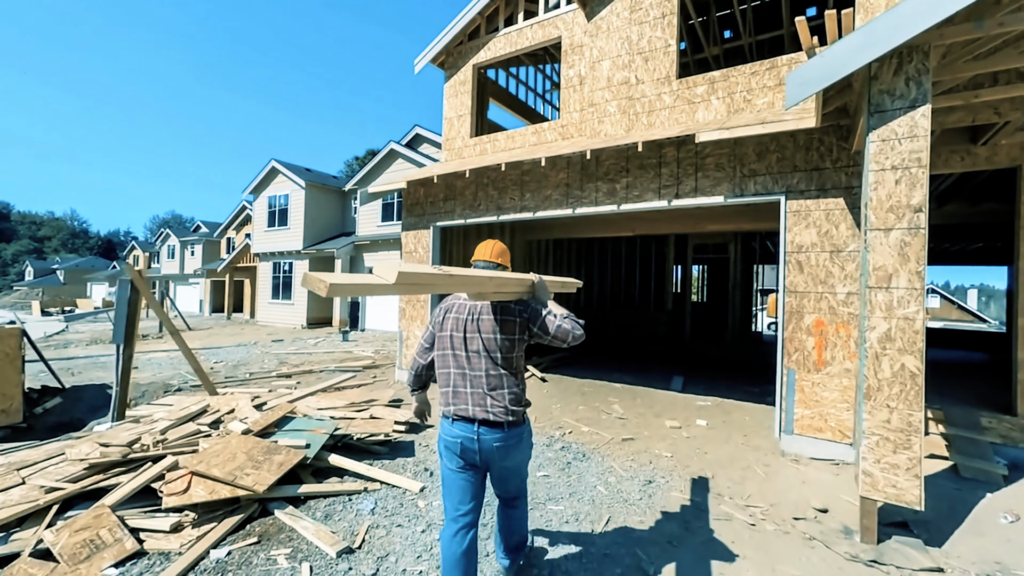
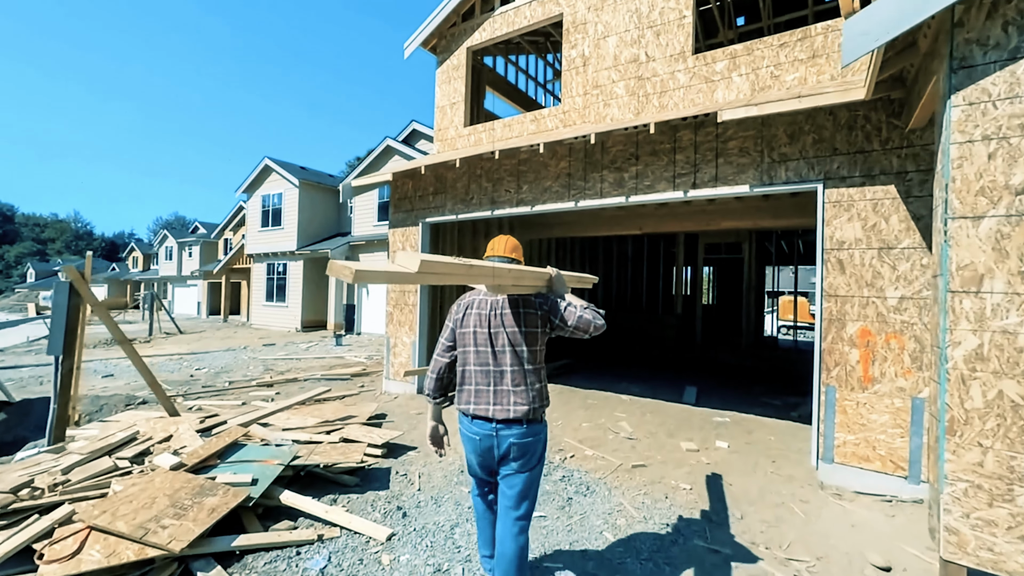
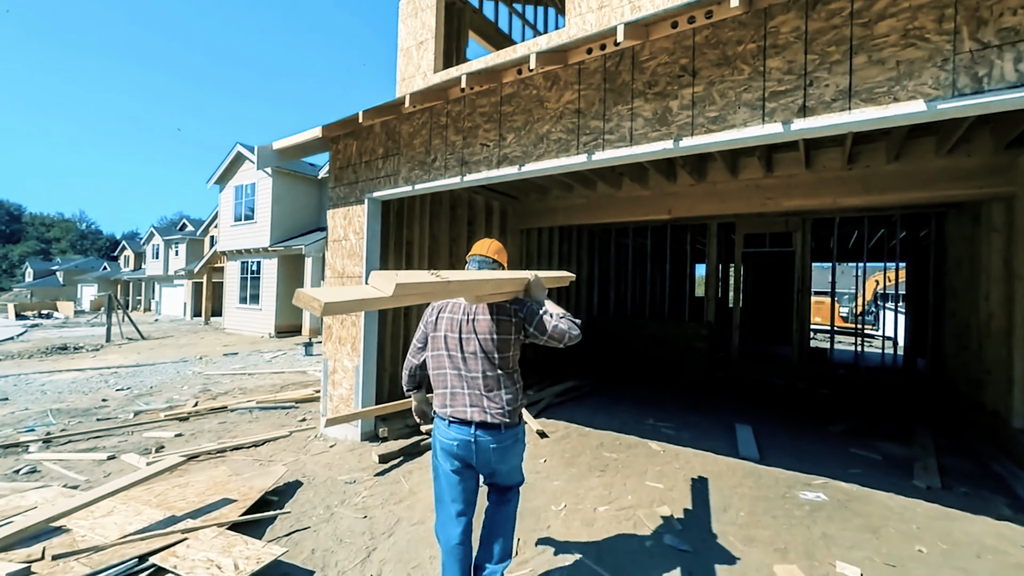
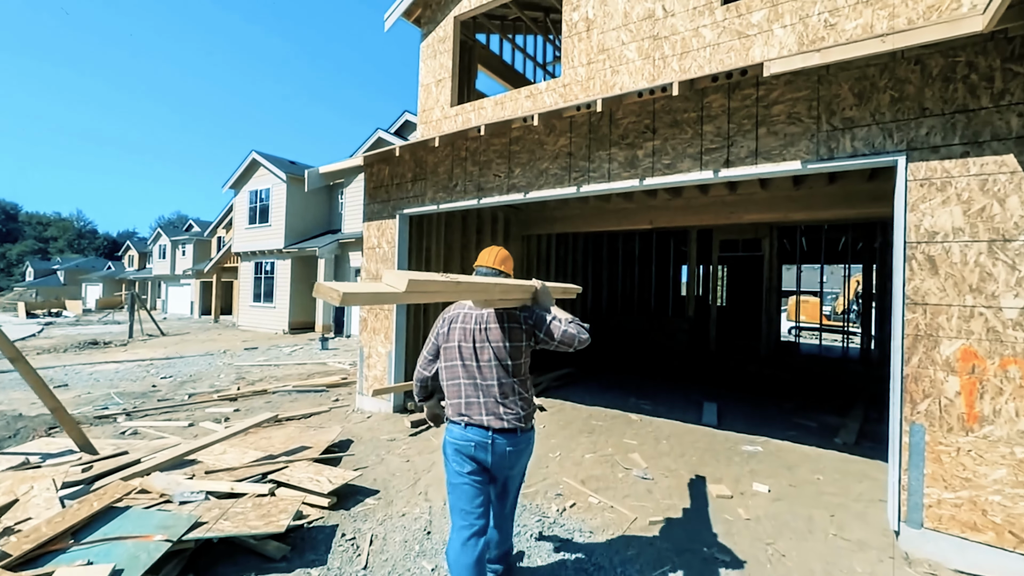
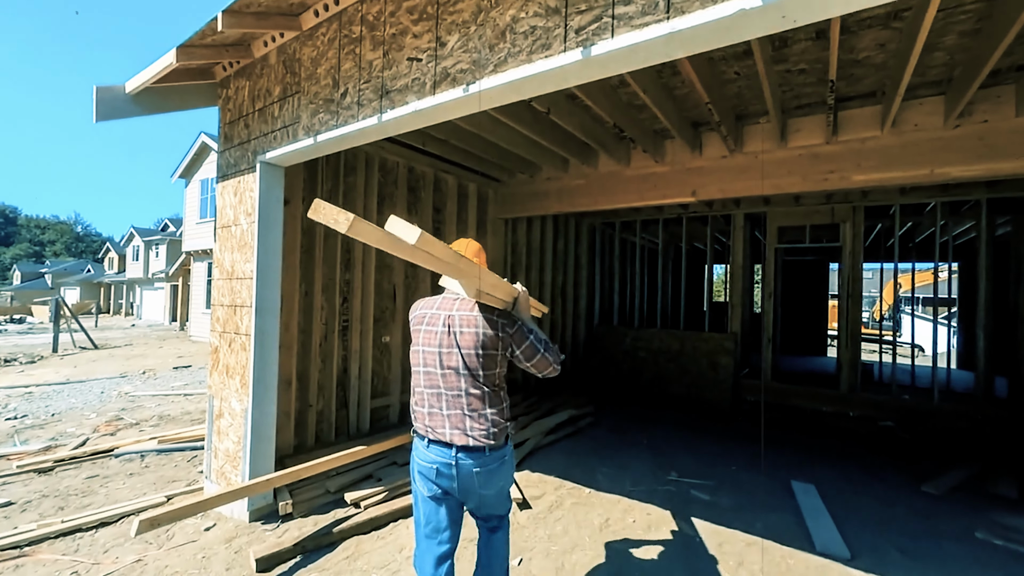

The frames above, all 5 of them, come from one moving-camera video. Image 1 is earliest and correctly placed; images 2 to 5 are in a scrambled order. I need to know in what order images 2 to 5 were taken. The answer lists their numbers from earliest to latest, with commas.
2, 4, 3, 5
